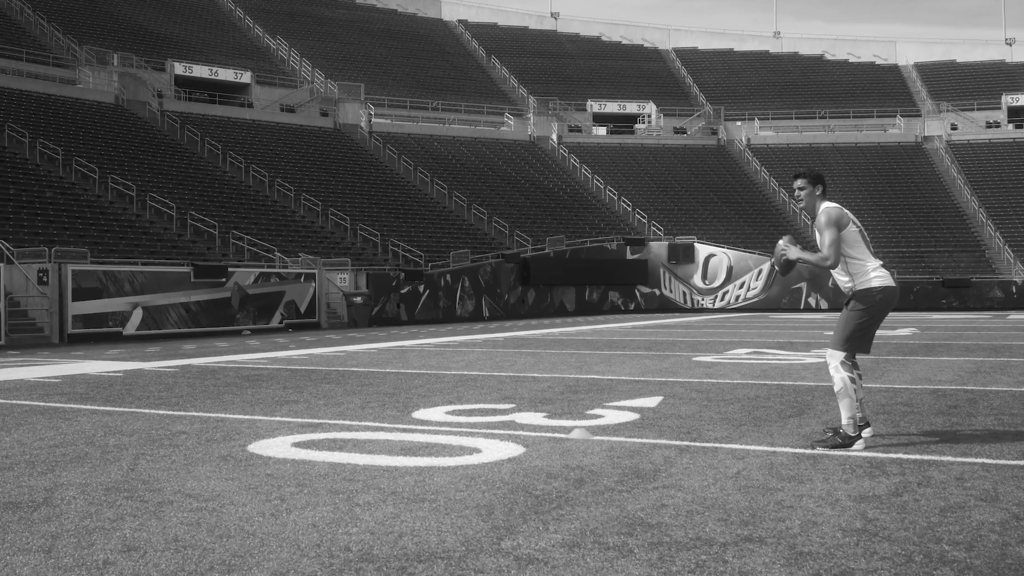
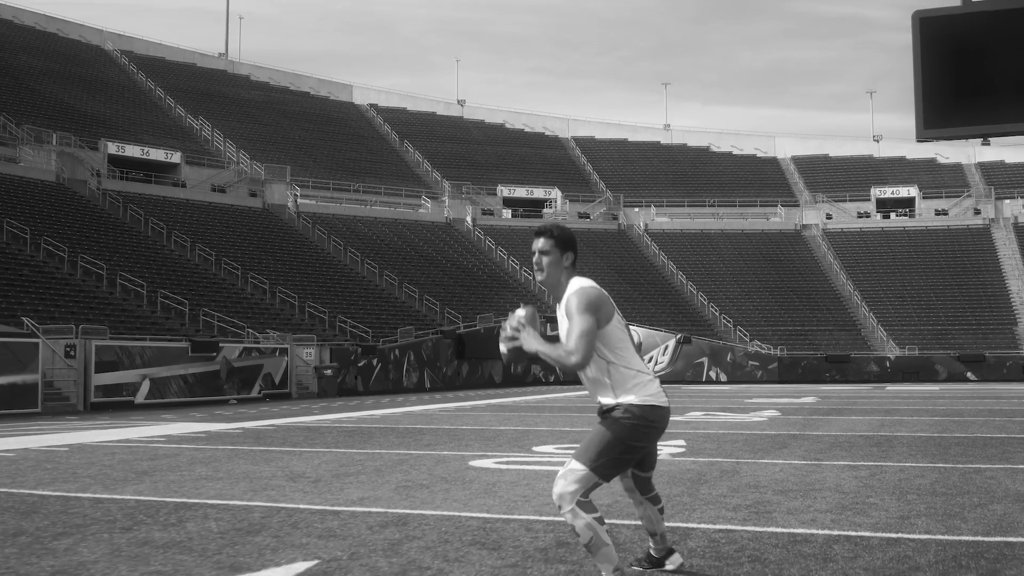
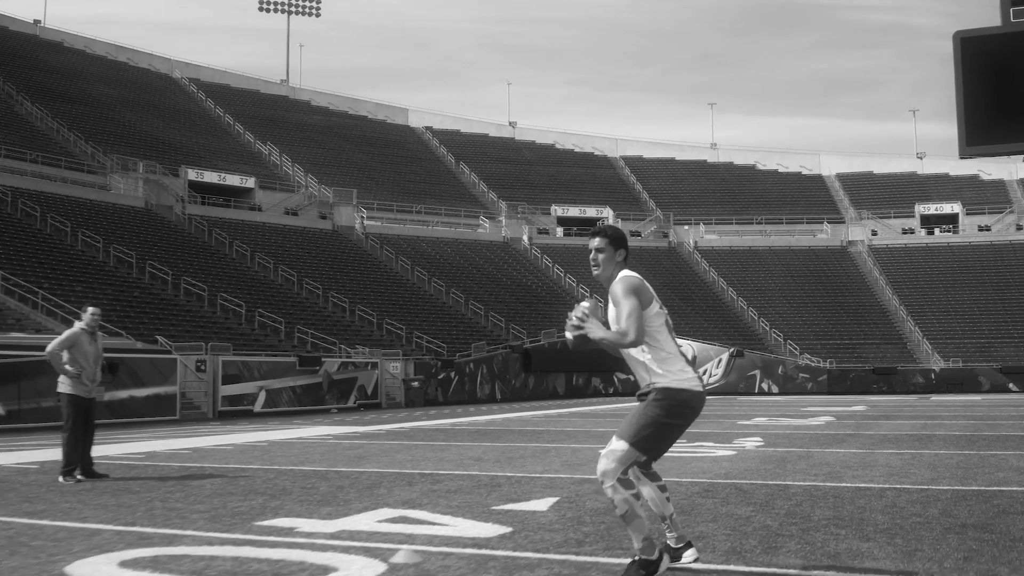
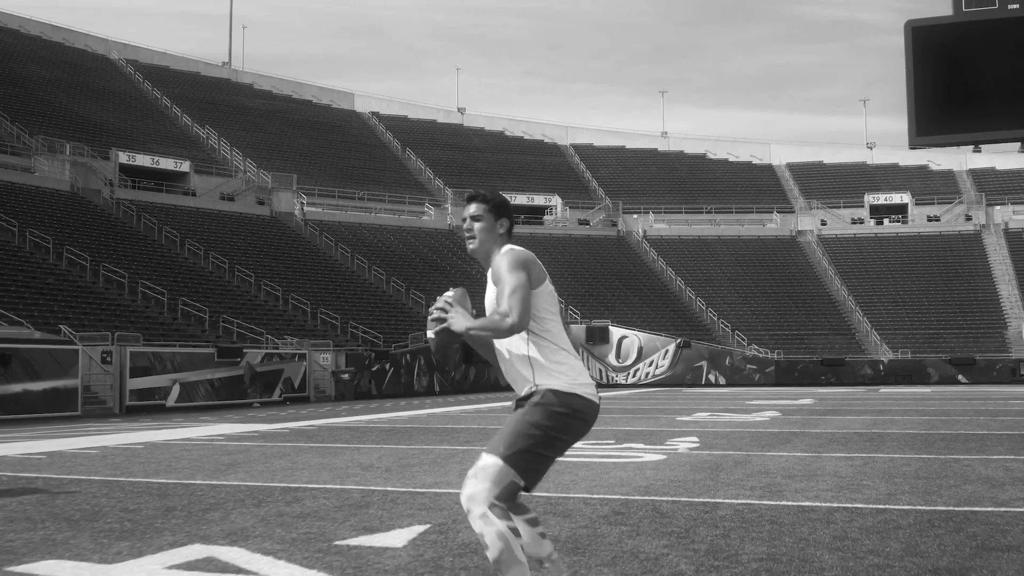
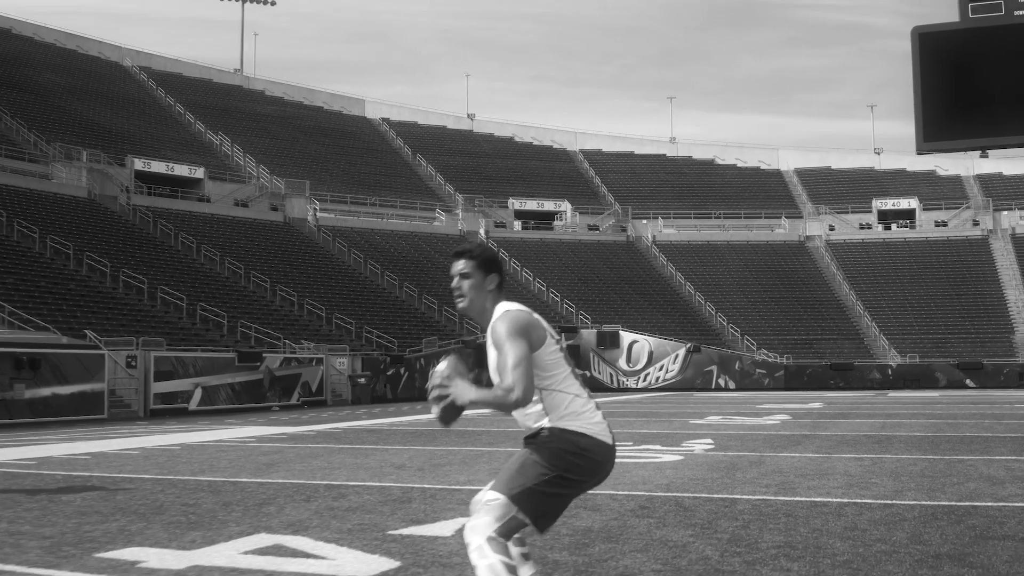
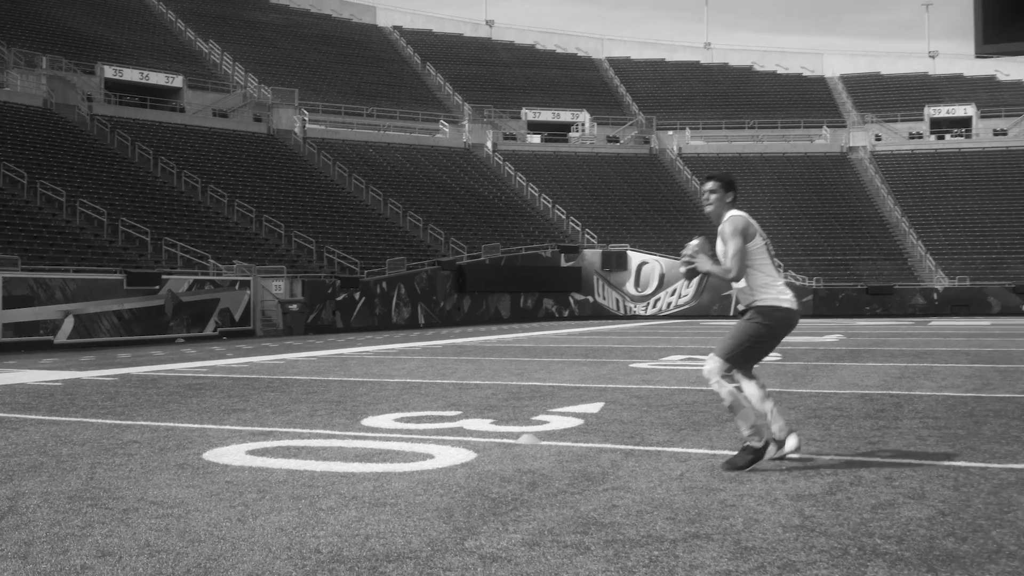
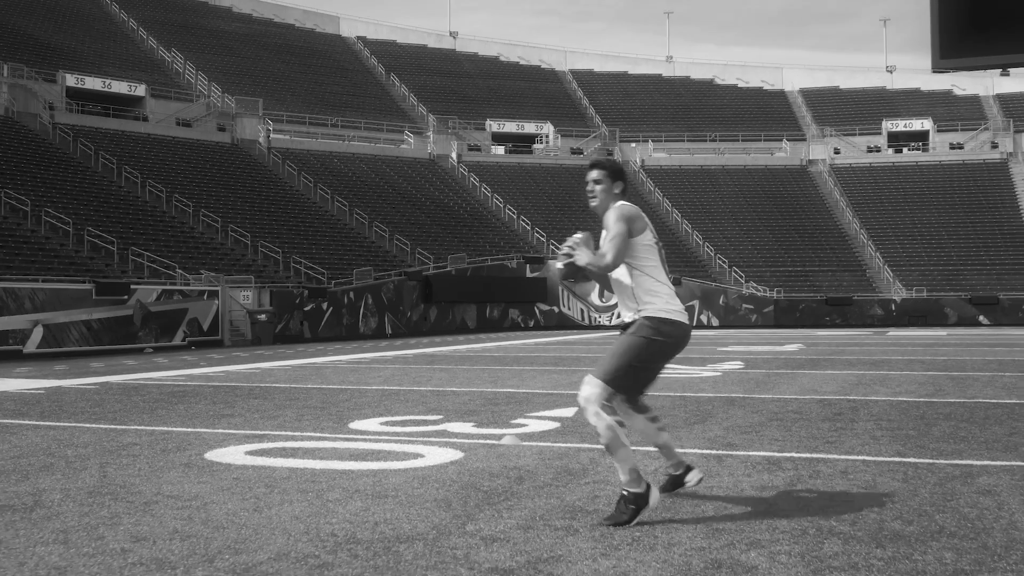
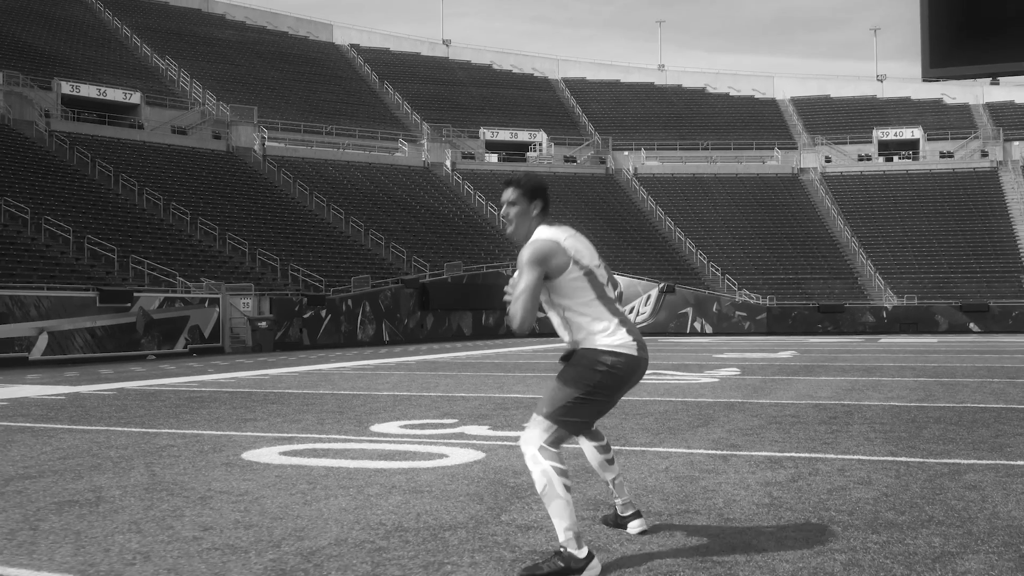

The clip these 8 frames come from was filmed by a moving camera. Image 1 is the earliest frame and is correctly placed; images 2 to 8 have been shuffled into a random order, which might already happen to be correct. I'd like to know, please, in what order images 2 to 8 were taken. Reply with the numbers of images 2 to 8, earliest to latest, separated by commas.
6, 7, 8, 2, 4, 5, 3
